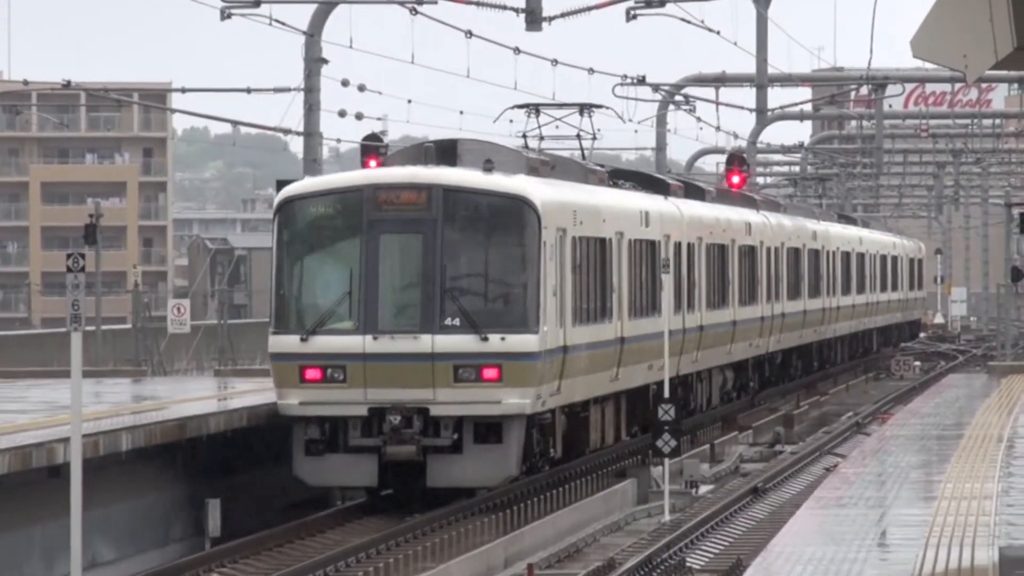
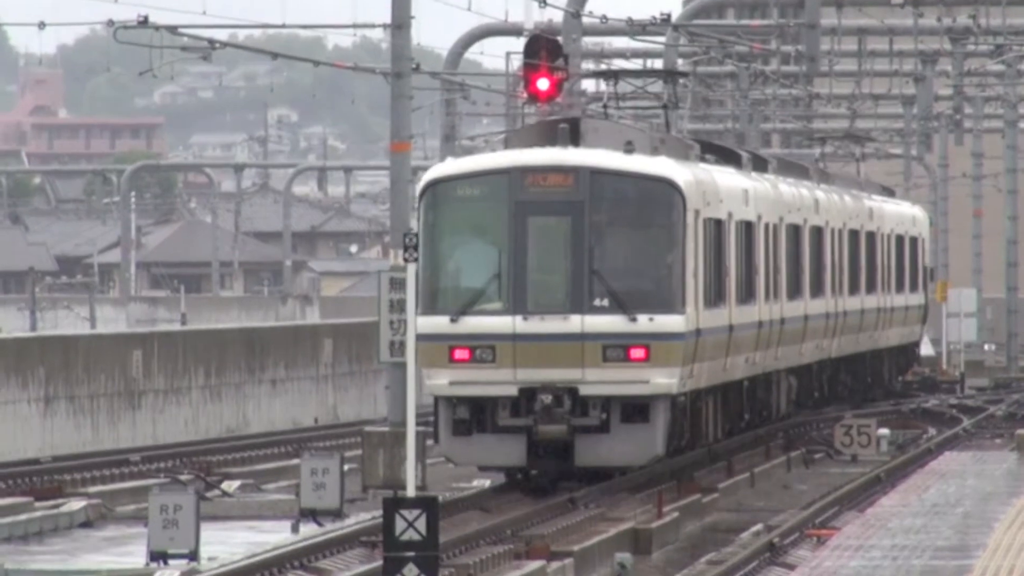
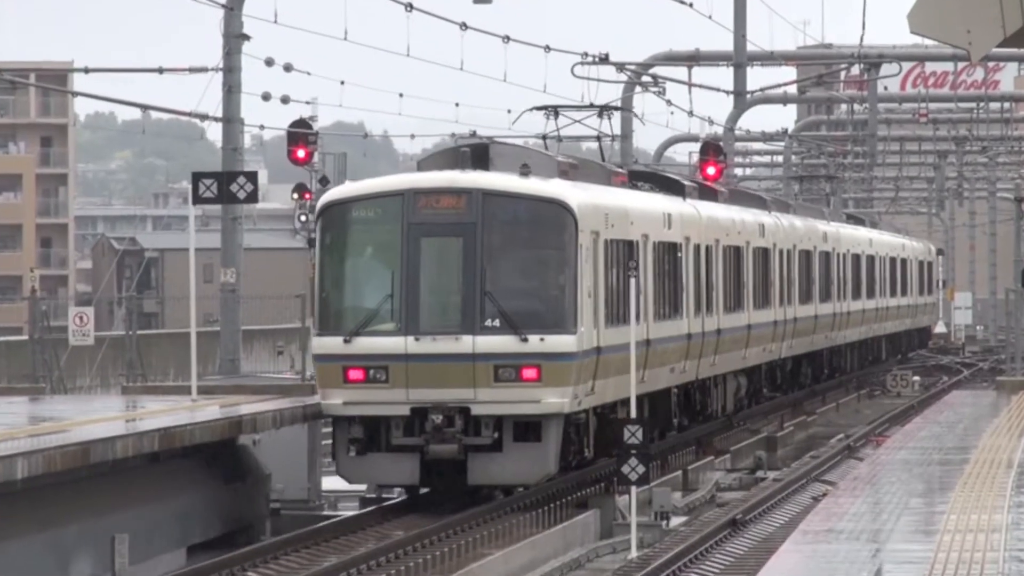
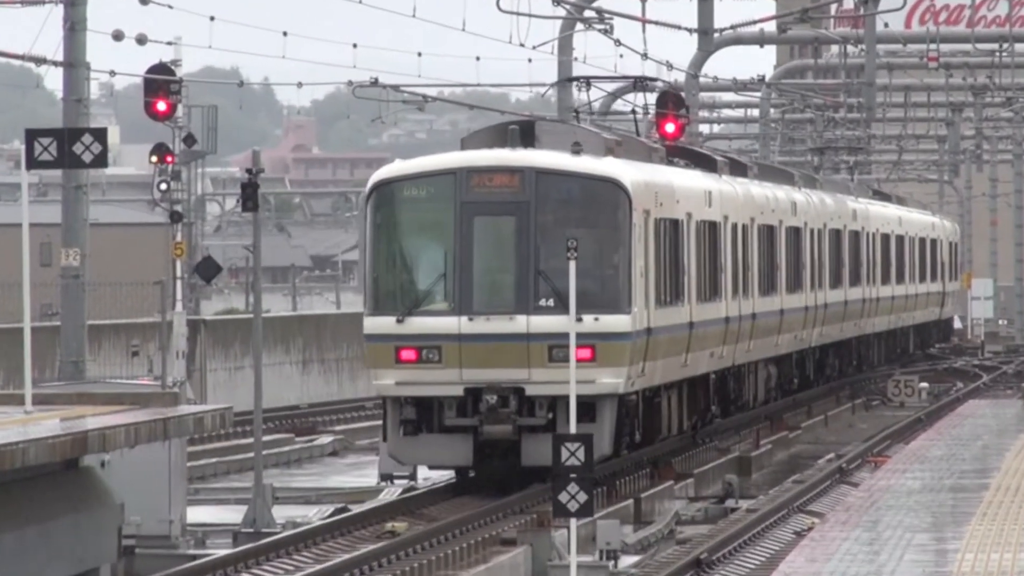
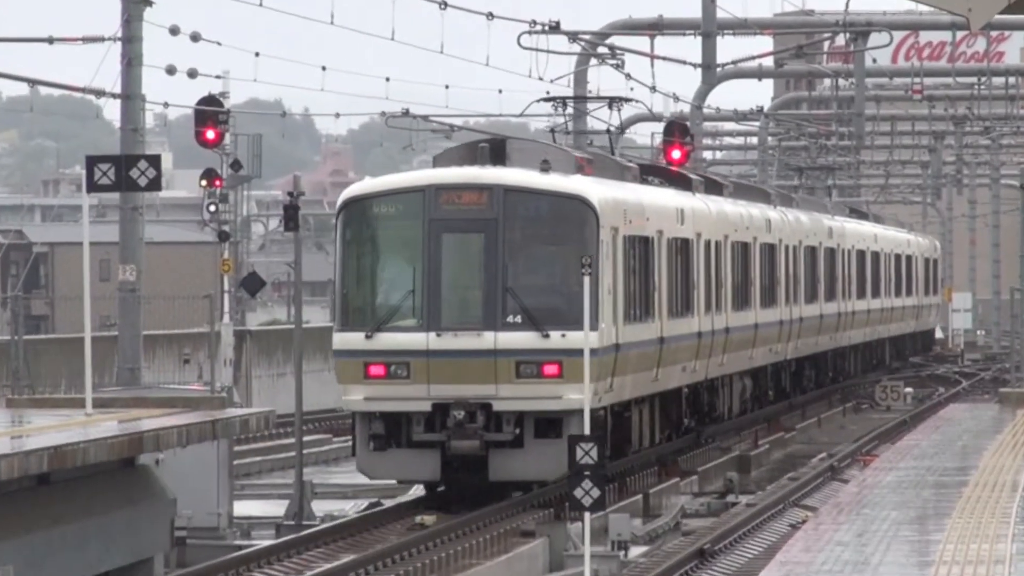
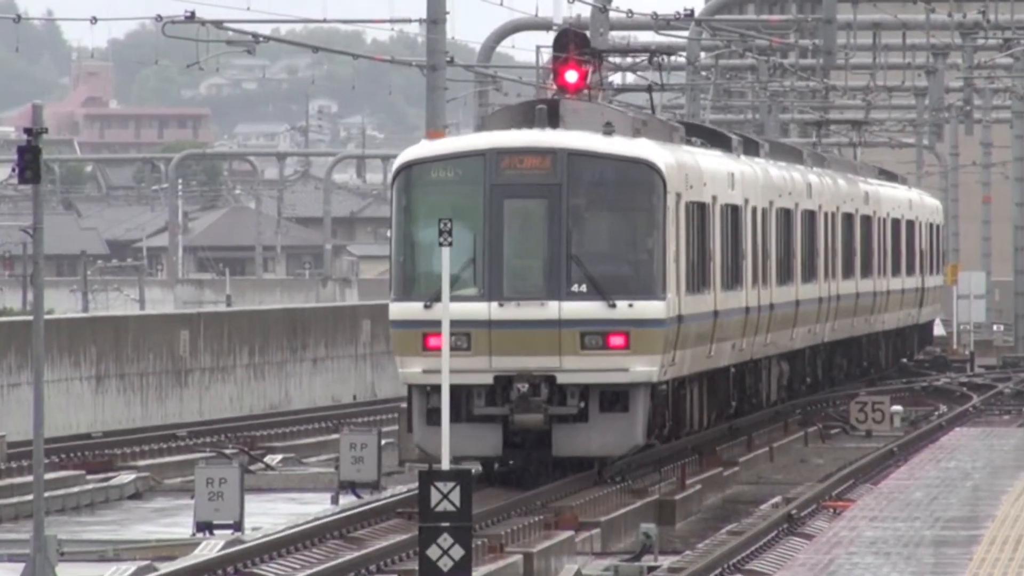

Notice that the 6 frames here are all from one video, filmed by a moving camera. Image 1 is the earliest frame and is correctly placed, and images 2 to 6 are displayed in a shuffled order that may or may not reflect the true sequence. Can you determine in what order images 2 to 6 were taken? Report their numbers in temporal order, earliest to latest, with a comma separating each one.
3, 5, 4, 6, 2
